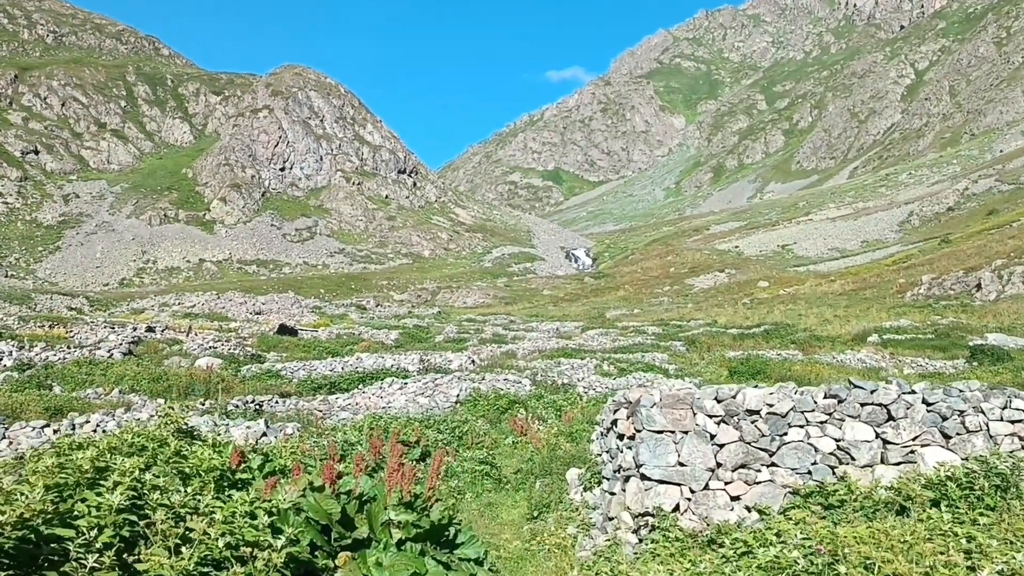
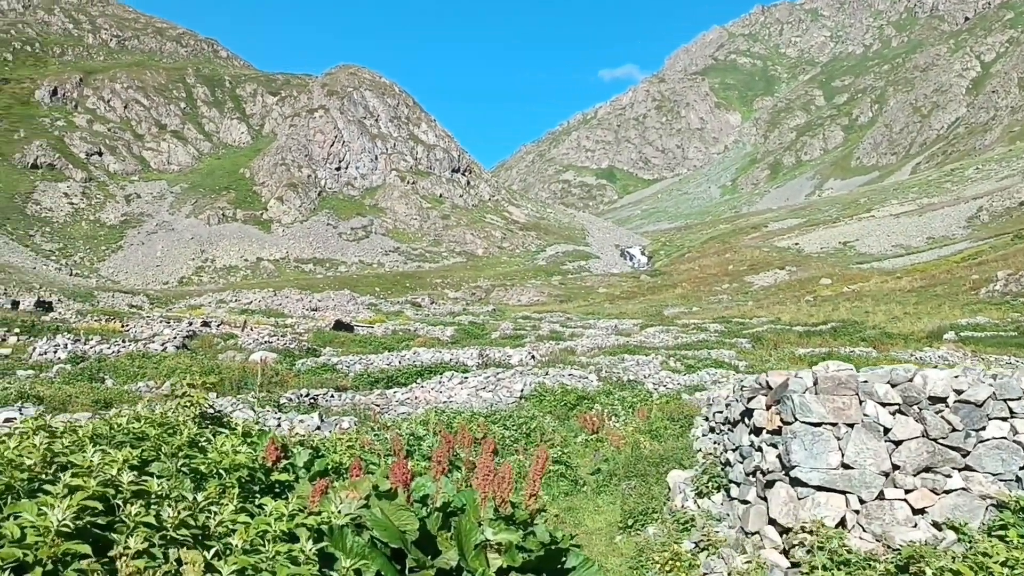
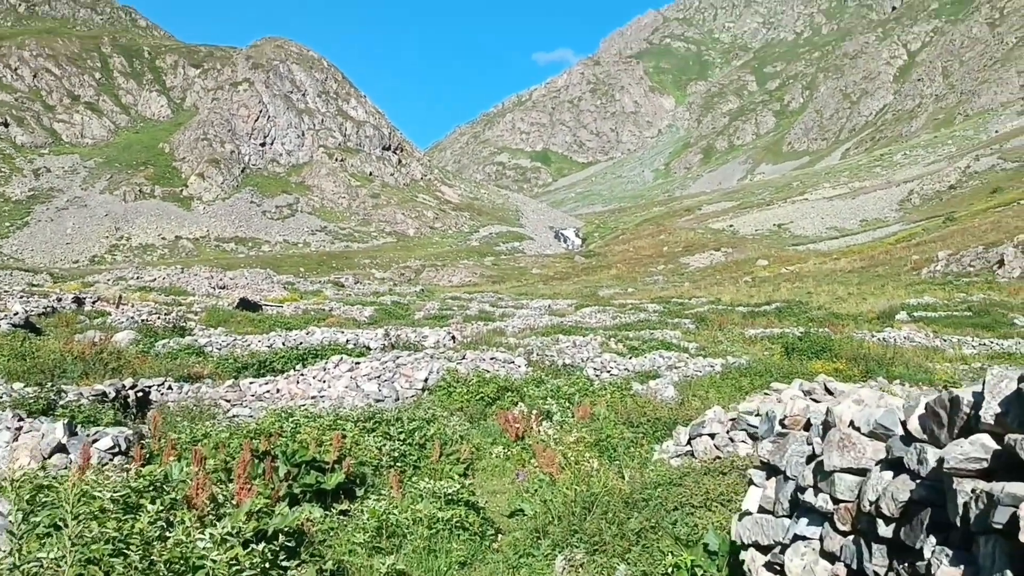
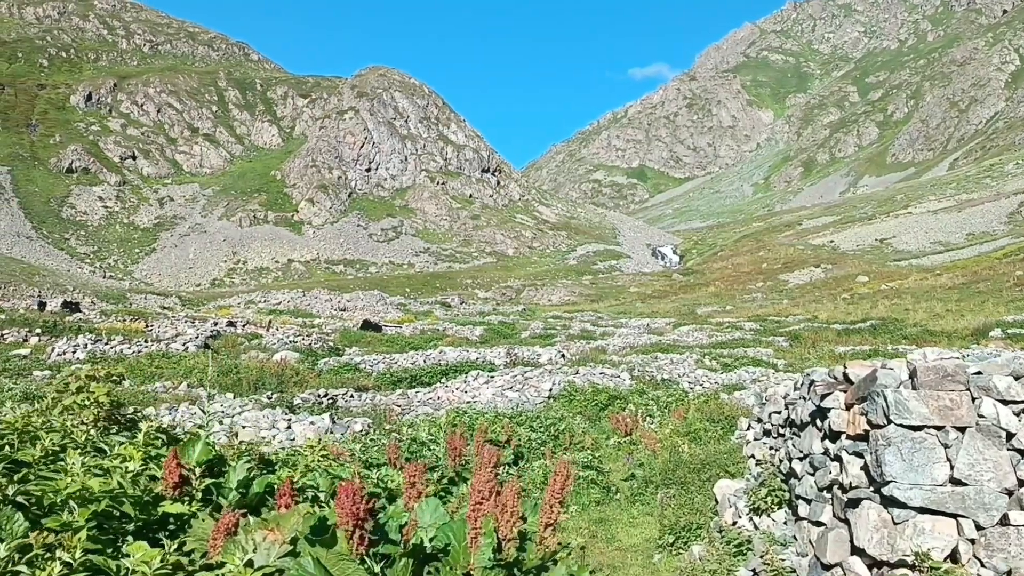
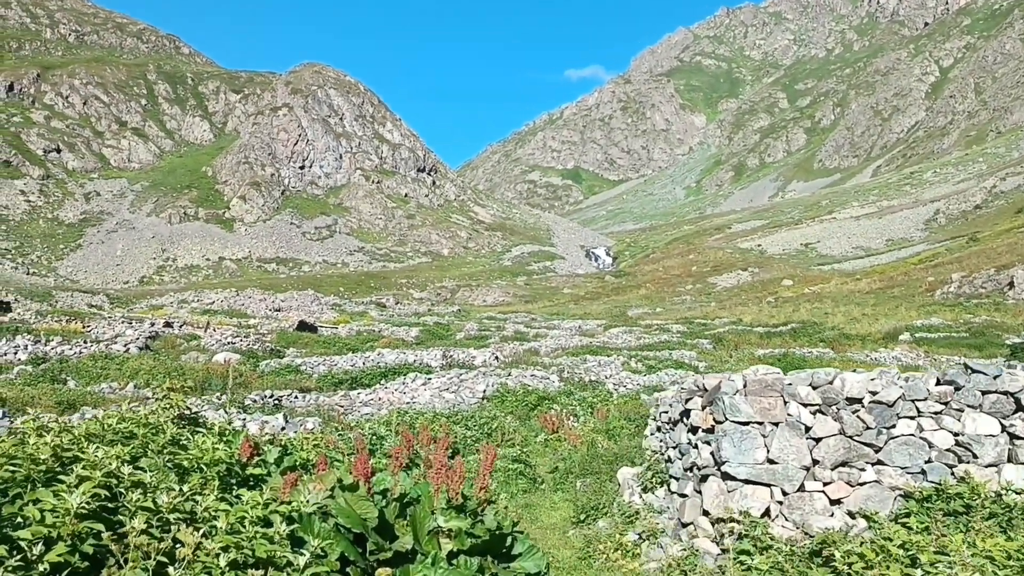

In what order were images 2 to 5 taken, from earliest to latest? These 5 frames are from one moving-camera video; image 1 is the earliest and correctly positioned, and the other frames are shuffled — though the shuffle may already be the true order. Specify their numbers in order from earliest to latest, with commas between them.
5, 2, 4, 3
